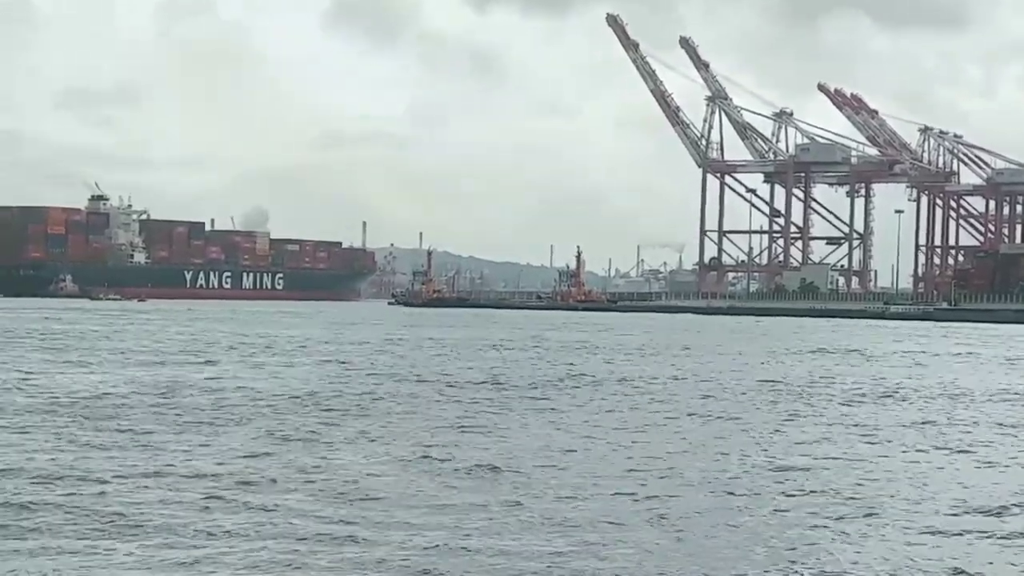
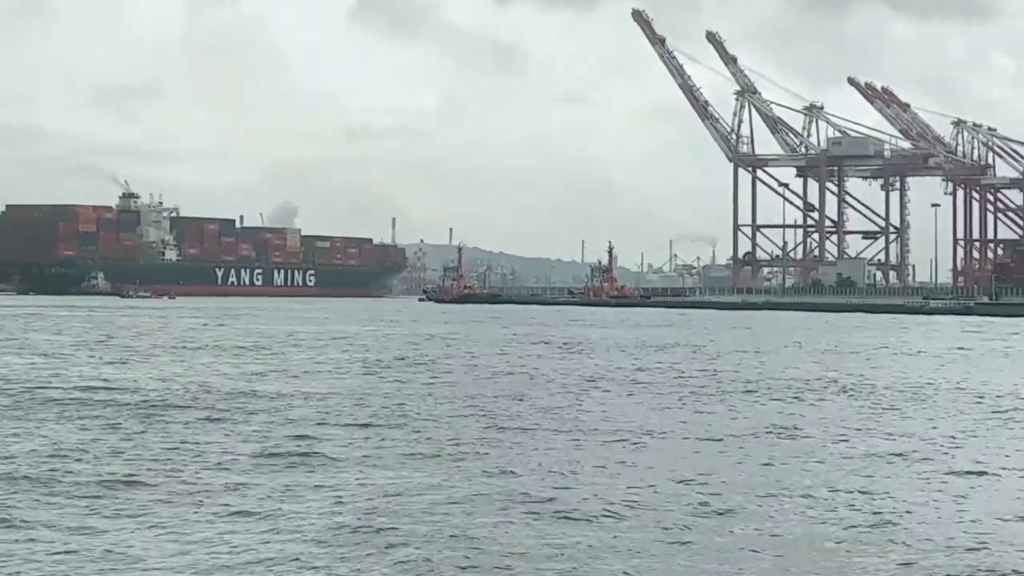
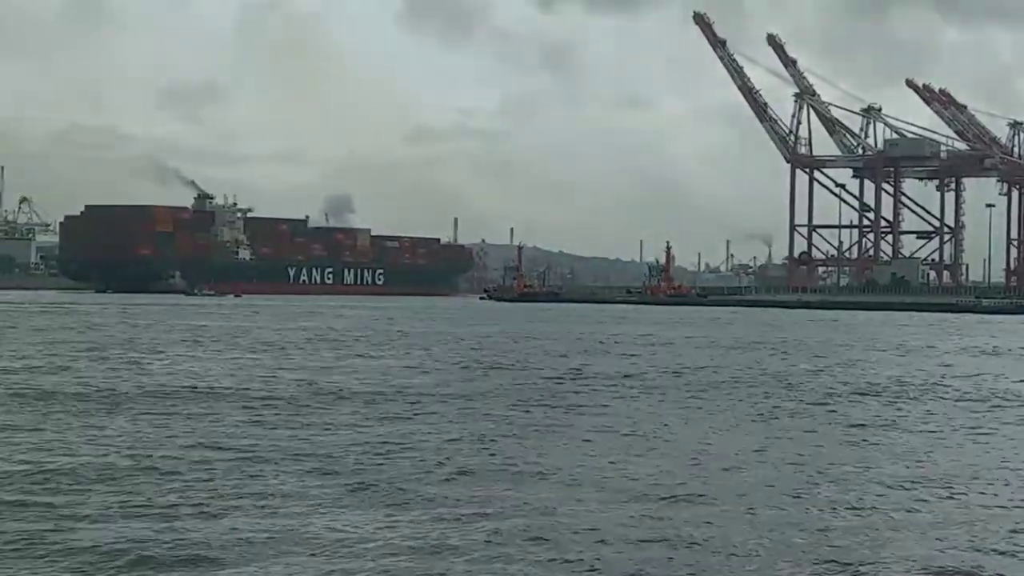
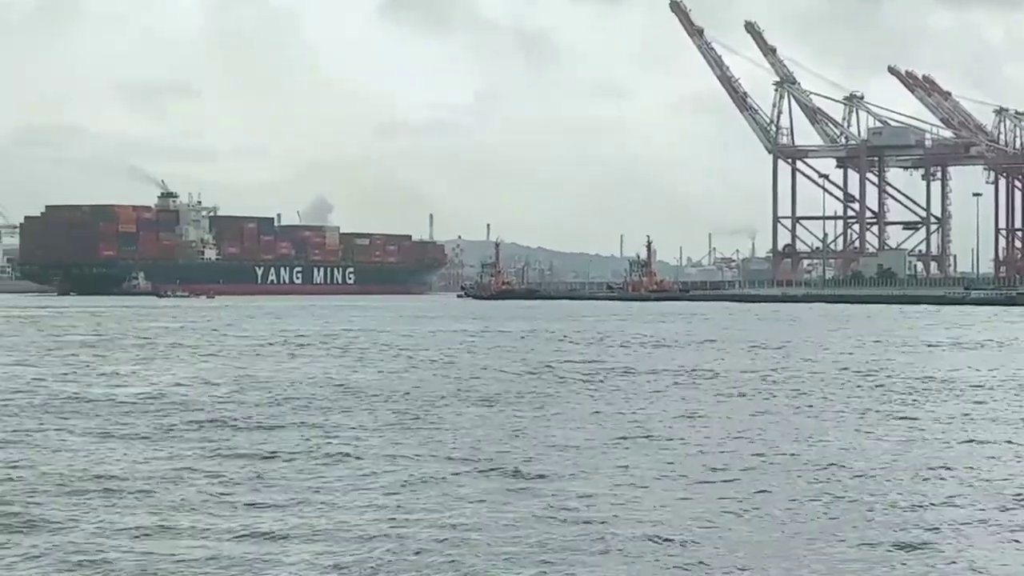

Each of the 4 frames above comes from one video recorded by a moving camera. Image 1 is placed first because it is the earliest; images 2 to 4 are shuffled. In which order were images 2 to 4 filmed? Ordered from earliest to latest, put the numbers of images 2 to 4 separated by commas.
2, 4, 3
